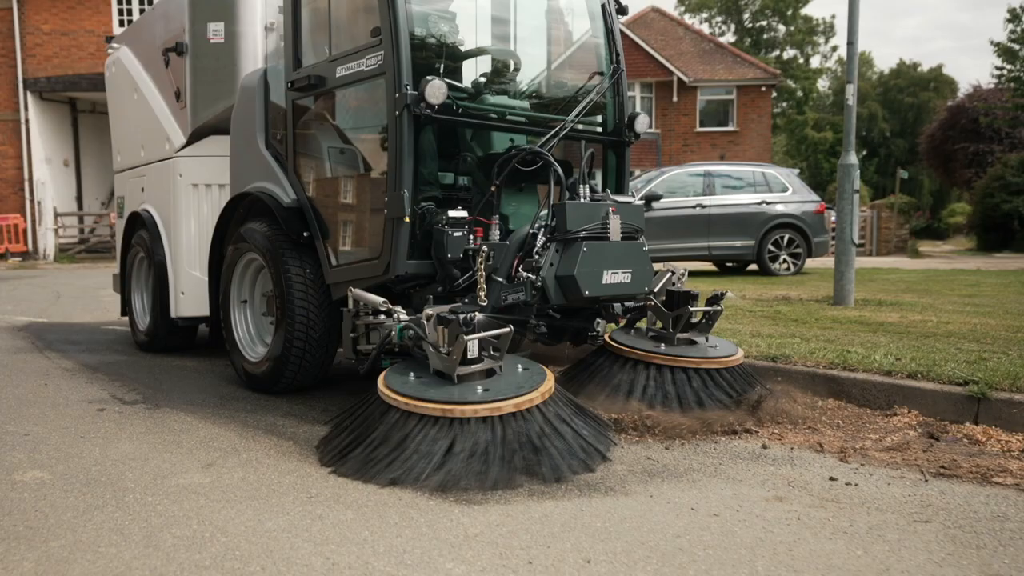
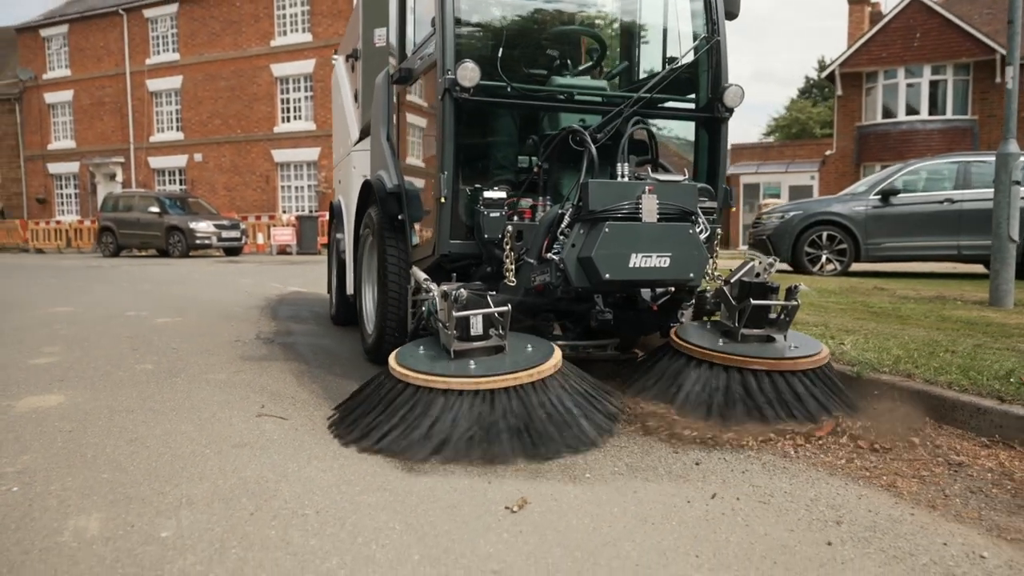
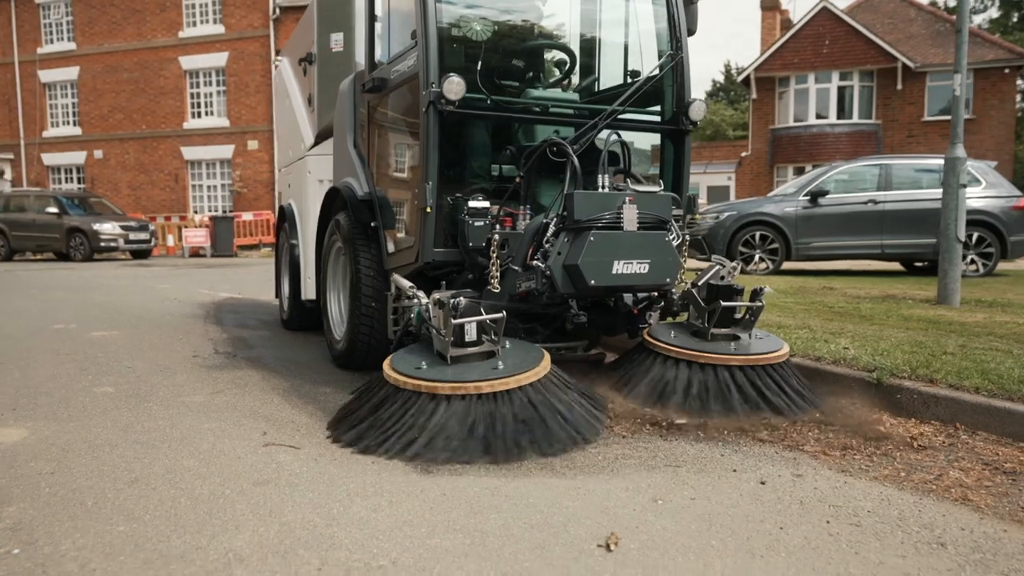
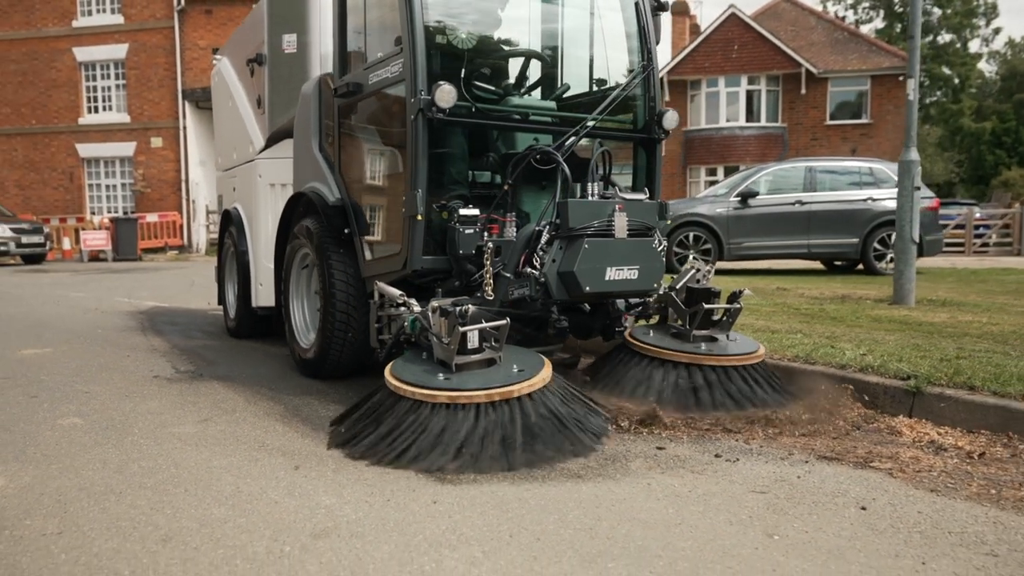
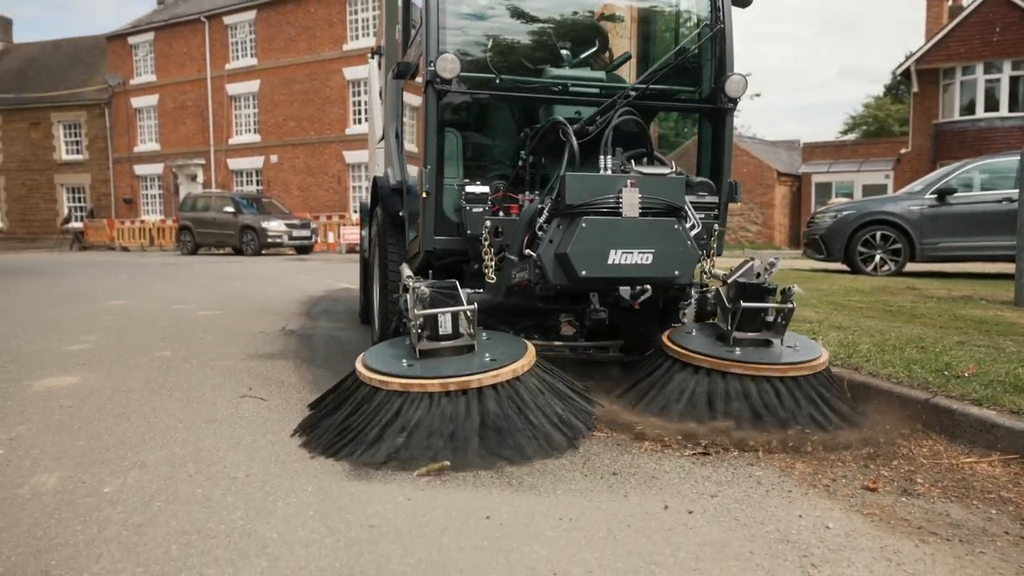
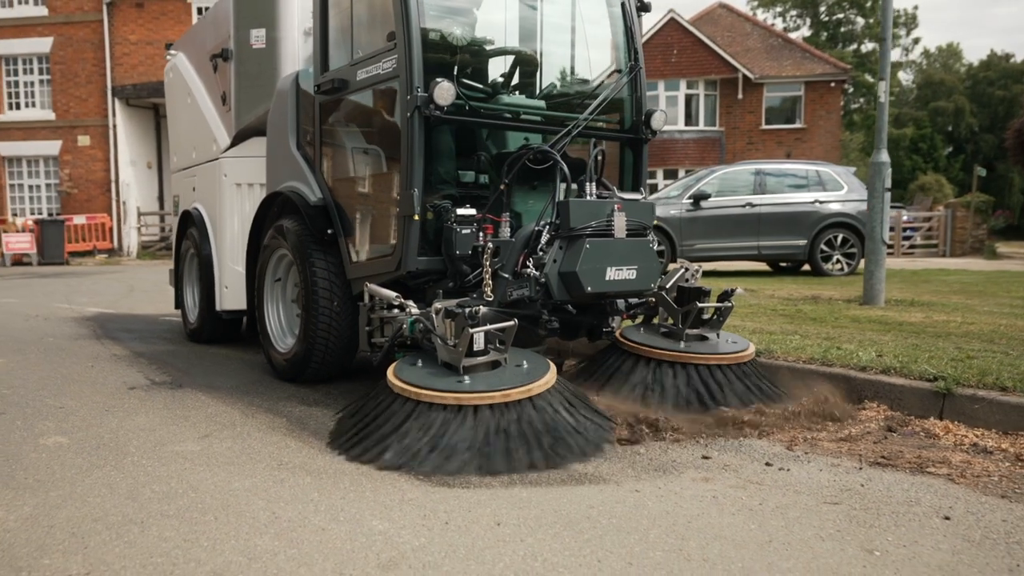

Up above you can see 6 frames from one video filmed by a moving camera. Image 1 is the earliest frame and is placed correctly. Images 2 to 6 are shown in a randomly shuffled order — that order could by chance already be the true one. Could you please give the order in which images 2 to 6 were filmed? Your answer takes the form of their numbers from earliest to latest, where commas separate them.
6, 4, 3, 2, 5
